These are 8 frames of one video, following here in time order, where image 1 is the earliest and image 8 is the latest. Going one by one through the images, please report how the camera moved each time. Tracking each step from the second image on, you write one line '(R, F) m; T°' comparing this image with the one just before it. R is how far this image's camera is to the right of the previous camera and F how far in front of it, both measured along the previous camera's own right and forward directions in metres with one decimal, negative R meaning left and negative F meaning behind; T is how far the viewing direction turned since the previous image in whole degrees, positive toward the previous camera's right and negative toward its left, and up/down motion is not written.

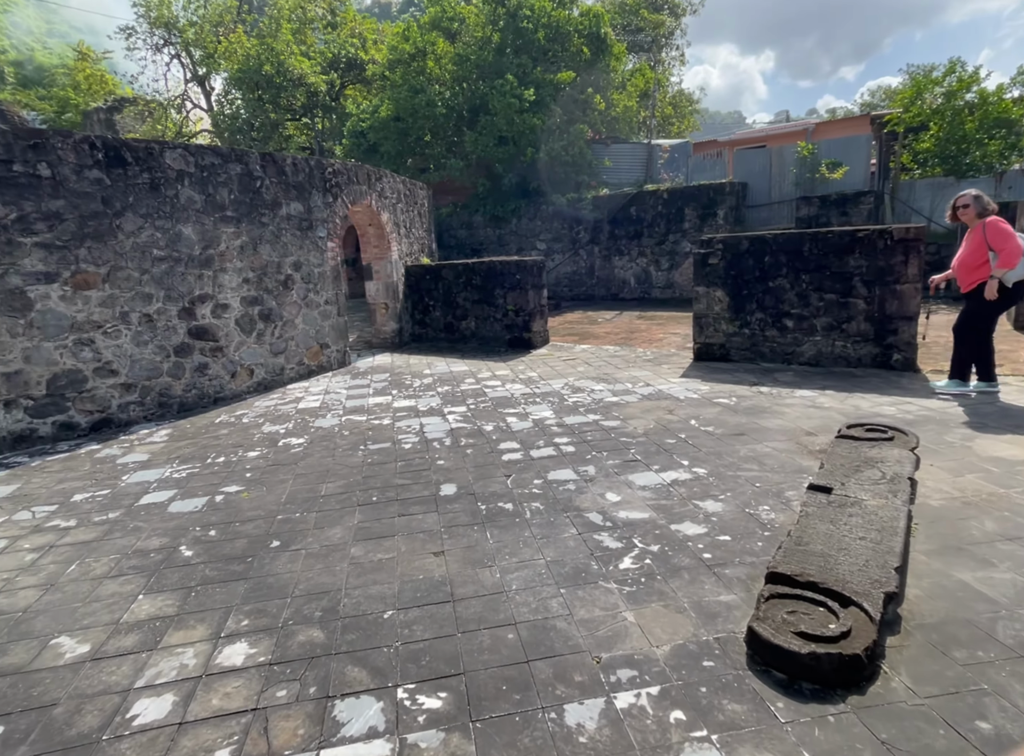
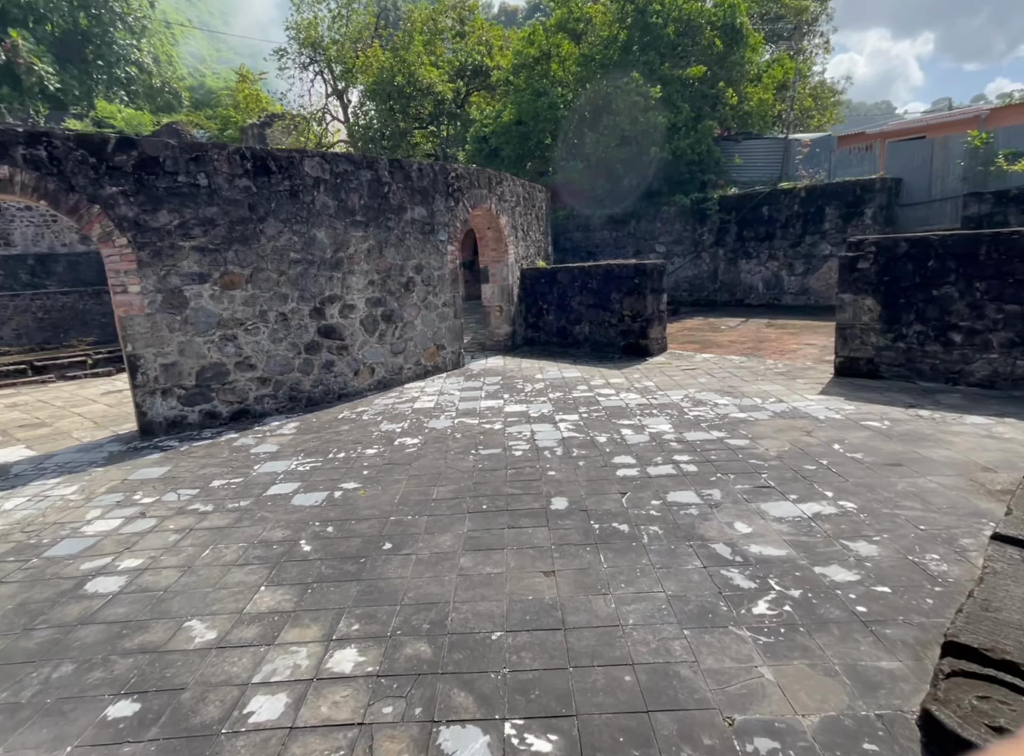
(0.0, +0.1) m; -10°
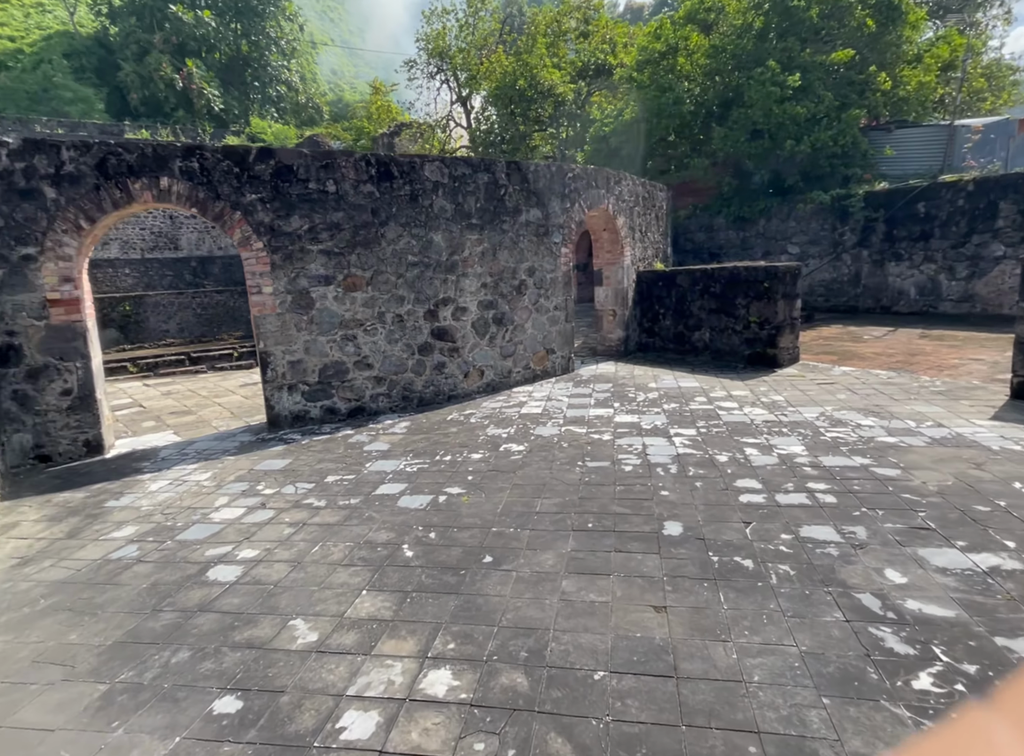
(0.0, +0.2) m; -10°
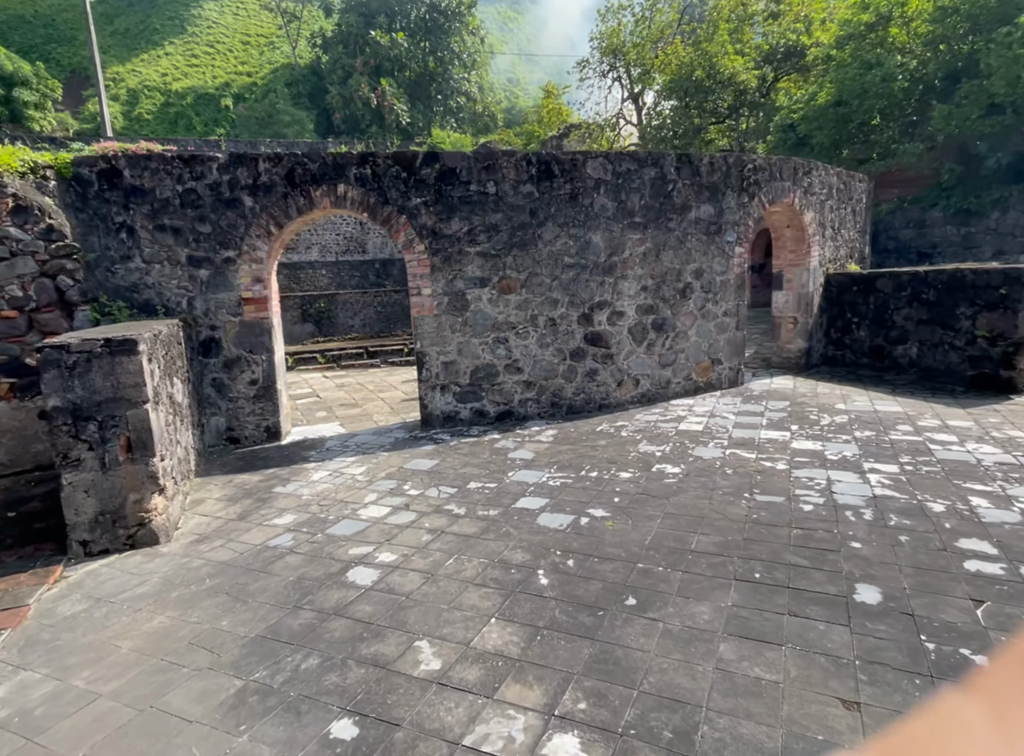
(0.0, +0.3) m; -14°
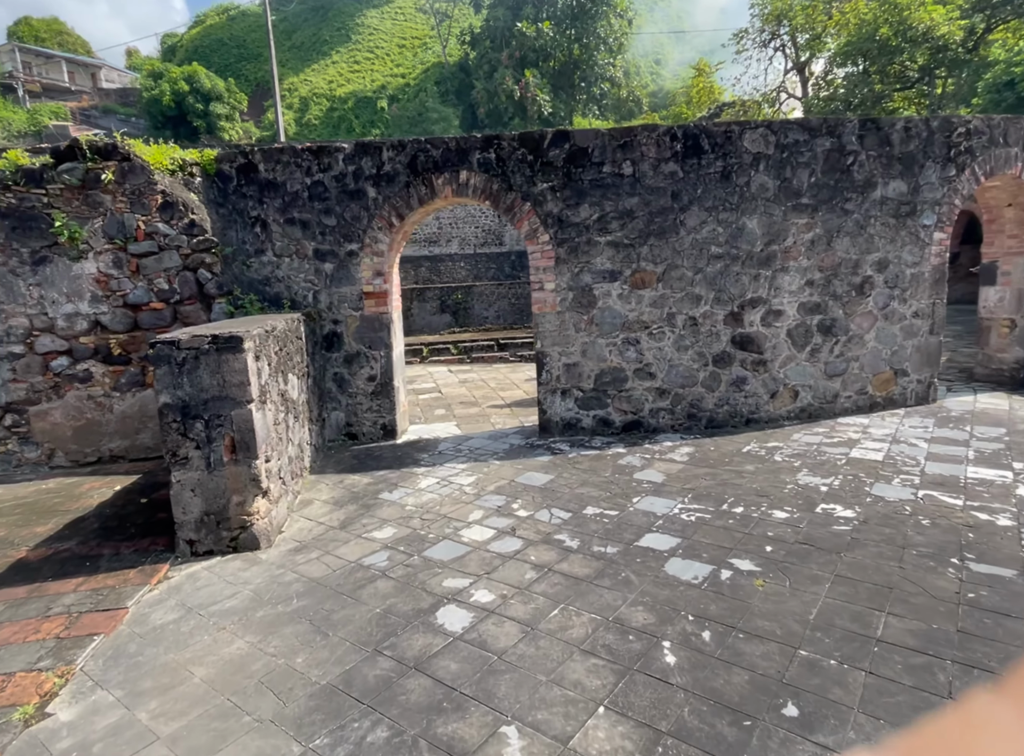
(0.0, +0.6) m; -12°
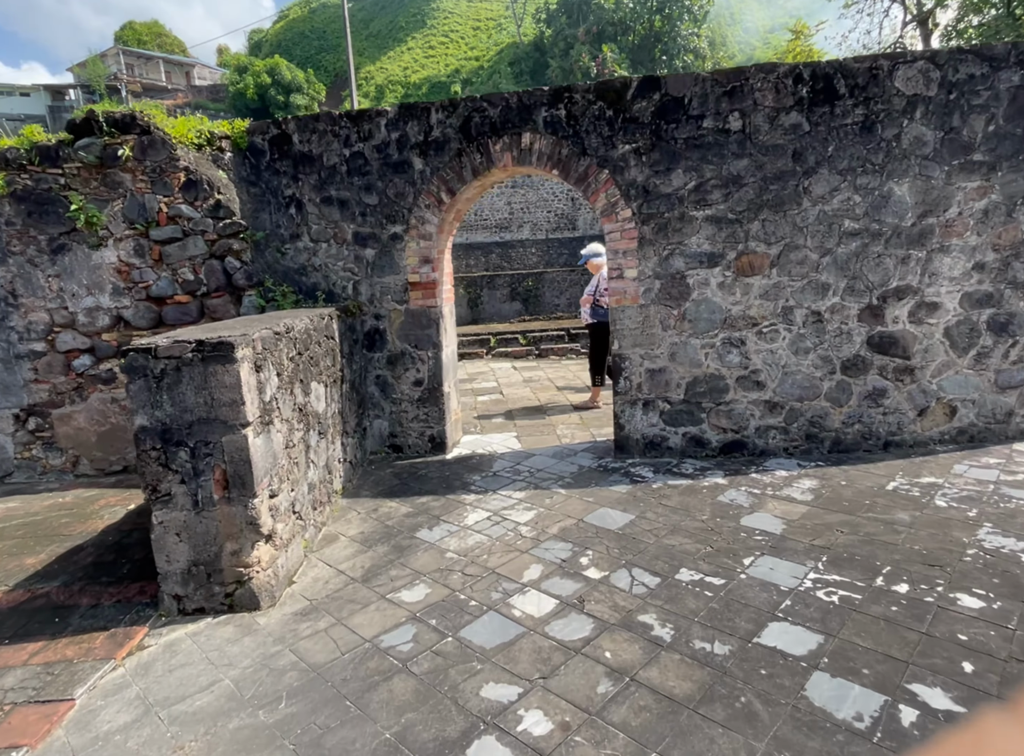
(0.0, +1.0) m; -7°
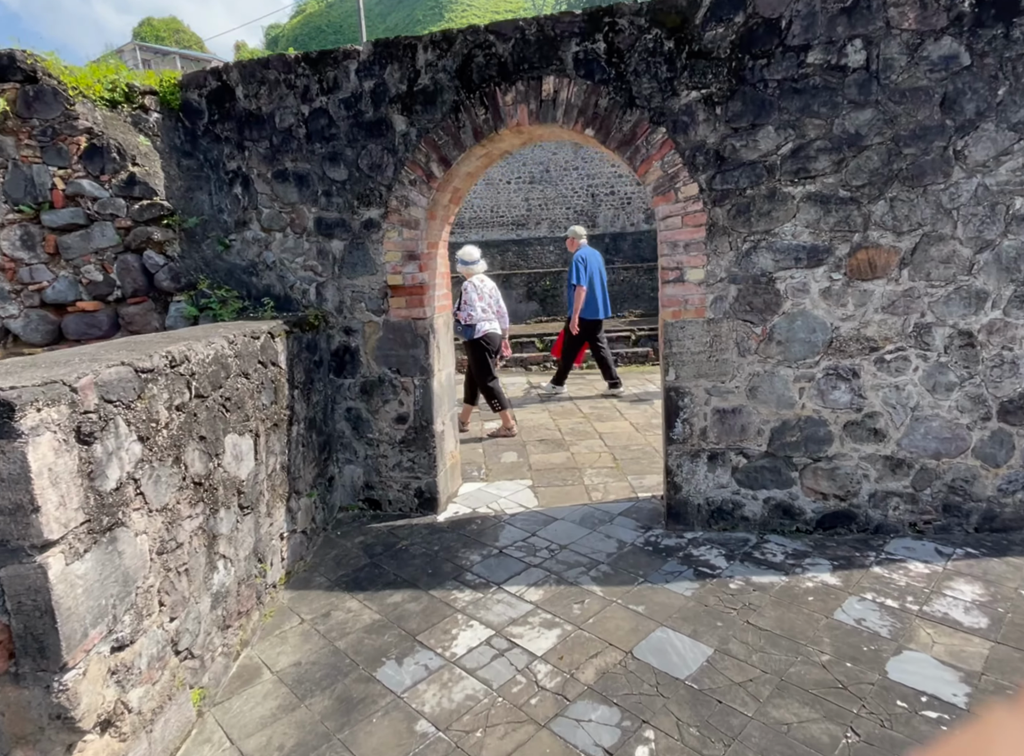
(0.0, +1.3) m; -1°
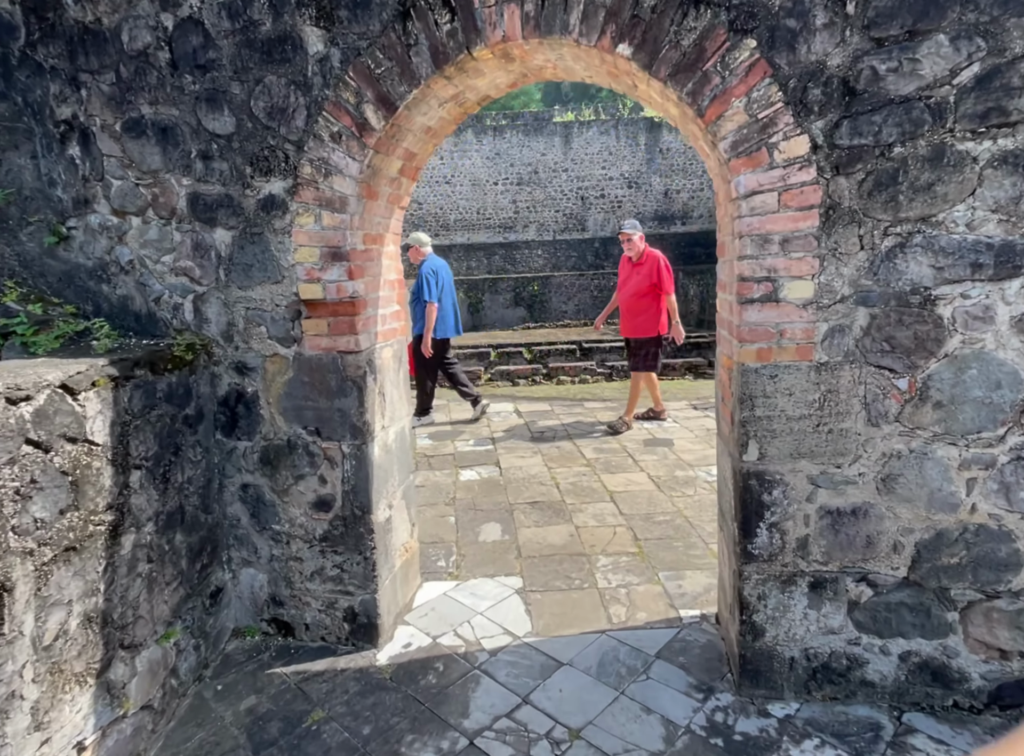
(0.0, +1.4) m; +1°
